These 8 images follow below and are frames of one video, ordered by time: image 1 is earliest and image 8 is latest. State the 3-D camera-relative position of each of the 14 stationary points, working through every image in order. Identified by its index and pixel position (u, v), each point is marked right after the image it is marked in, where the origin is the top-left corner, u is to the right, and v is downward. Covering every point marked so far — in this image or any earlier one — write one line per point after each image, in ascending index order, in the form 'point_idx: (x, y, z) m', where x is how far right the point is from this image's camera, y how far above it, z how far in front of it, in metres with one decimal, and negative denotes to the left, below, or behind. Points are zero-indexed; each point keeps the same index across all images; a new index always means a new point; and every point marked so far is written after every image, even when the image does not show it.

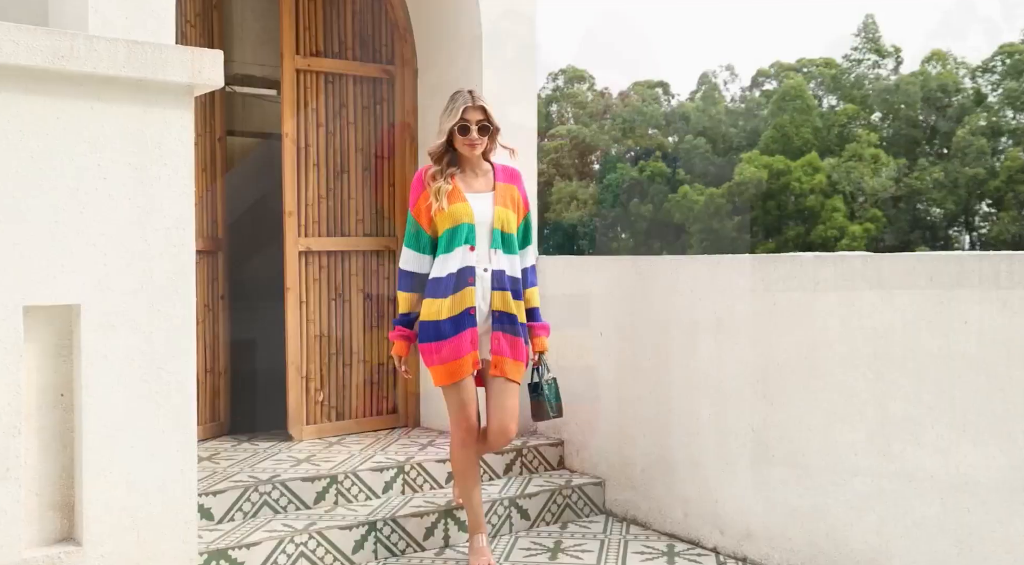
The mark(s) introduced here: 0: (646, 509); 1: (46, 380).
0: (+0.7, -1.1, +4.2) m
1: (-1.3, -0.3, +2.4) m
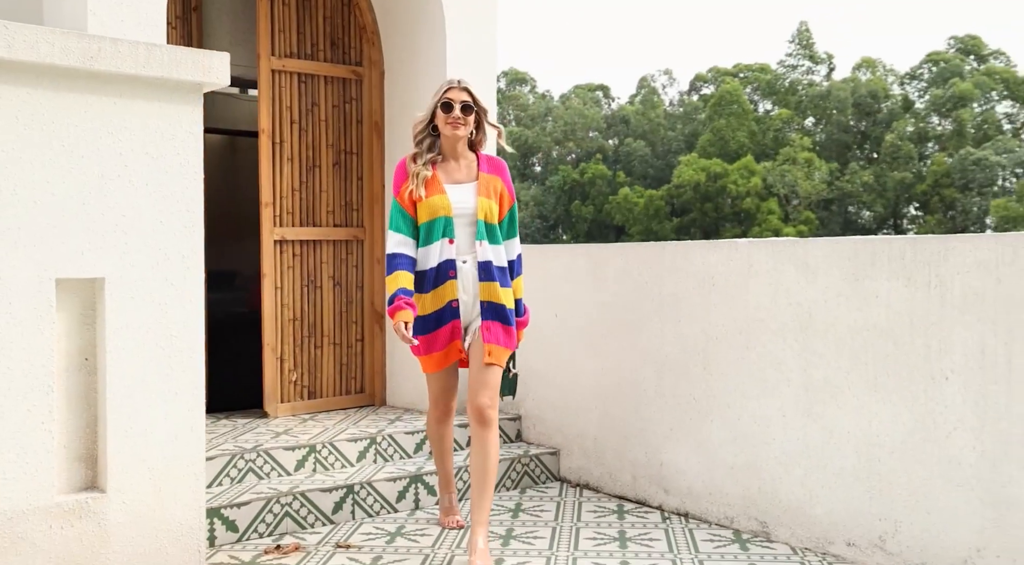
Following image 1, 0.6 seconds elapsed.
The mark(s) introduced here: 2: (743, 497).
0: (+0.5, -1.0, +4.6) m
1: (-1.4, -0.2, +2.7) m
2: (+1.1, -1.0, +3.9) m
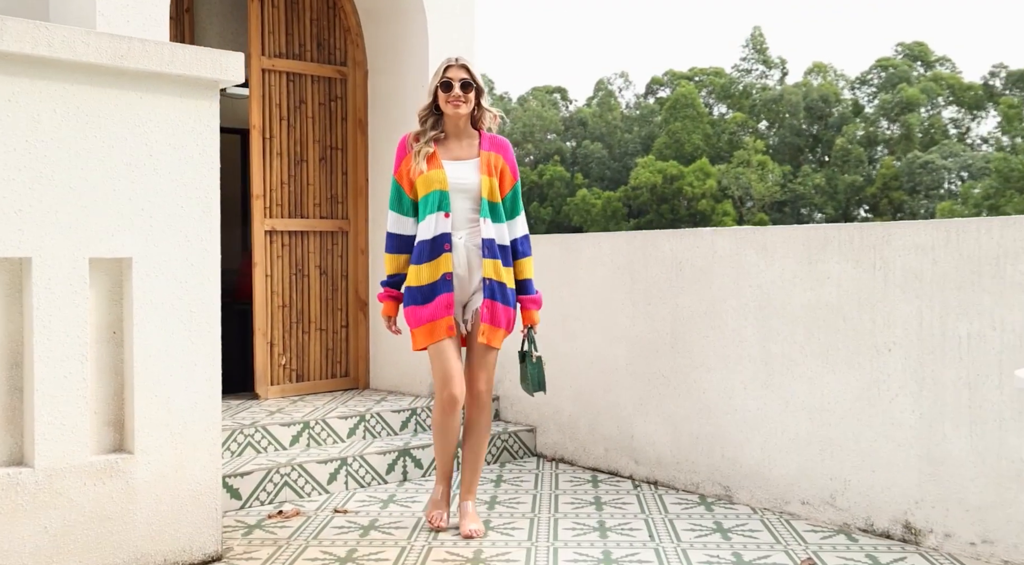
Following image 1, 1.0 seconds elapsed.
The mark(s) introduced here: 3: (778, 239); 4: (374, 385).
0: (+0.4, -1.0, +4.9) m
1: (-1.4, -0.1, +2.9) m
2: (+1.0, -0.9, +4.2) m
3: (+1.2, +0.2, +3.9) m
4: (-0.9, -0.6, +5.4) m
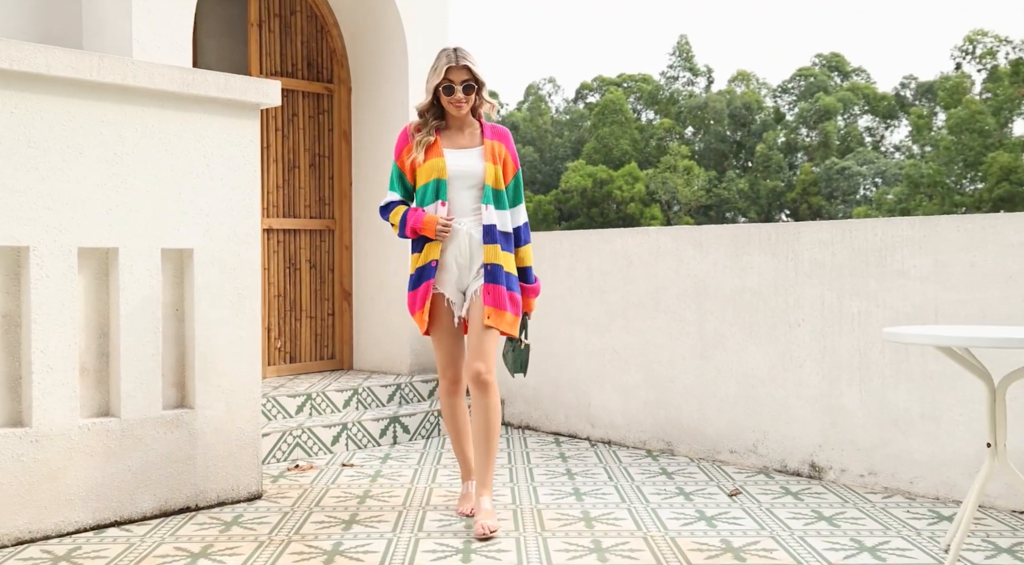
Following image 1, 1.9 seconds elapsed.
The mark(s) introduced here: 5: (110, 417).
0: (+0.2, -0.9, +5.7) m
1: (-1.4, -0.1, +3.6) m
2: (+0.8, -0.8, +5.0) m
3: (+1.1, +0.3, +4.7) m
4: (-1.1, -0.6, +6.1) m
5: (-1.6, -0.5, +3.3) m
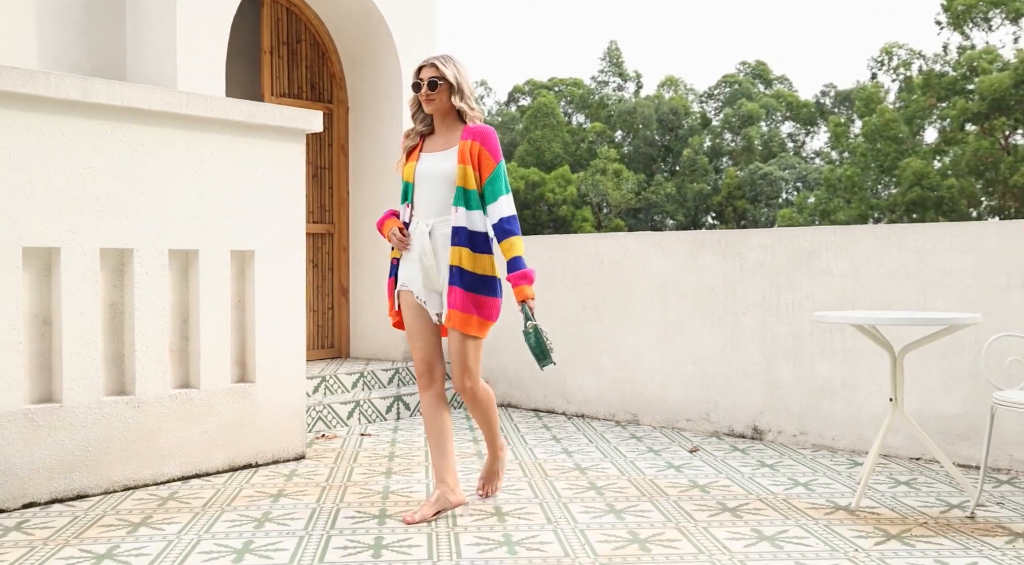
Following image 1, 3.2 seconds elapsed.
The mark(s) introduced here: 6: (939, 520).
0: (0.0, -0.9, +6.5) m
1: (-1.4, 0.0, +4.3) m
2: (+0.7, -0.8, +5.9) m
3: (+1.0, +0.3, +5.6) m
4: (-1.3, -0.6, +6.8) m
5: (-1.5, -0.5, +4.0) m
6: (+1.6, -0.9, +3.3) m
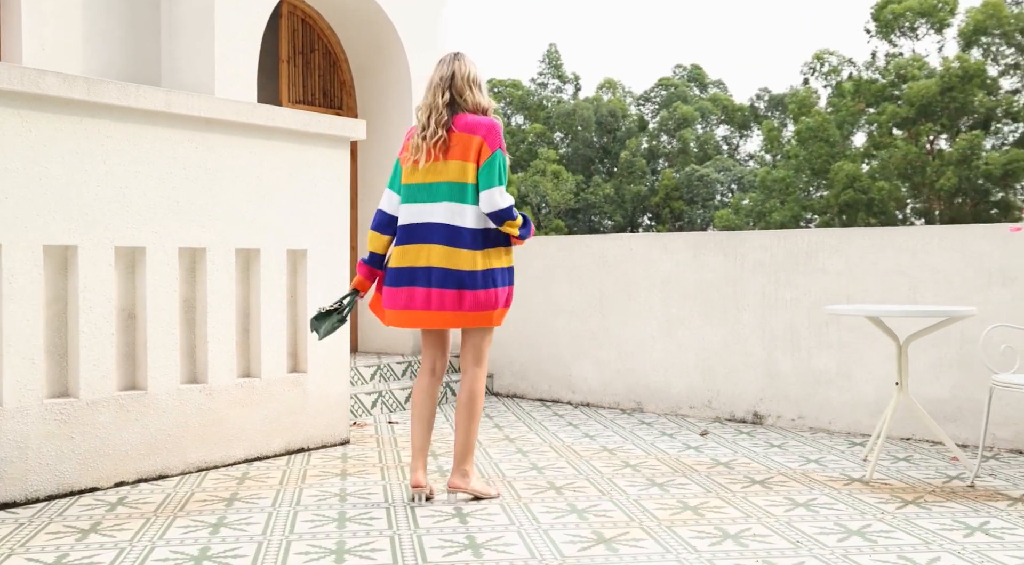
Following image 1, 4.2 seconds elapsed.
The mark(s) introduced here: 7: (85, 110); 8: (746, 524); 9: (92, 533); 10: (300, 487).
0: (+0.1, -0.8, +6.8) m
1: (-1.2, 0.0, +4.5) m
2: (+0.8, -0.8, +6.3) m
3: (+1.1, +0.3, +6.0) m
4: (-1.2, -0.5, +7.0) m
5: (-1.3, -0.5, +4.3) m
6: (+1.9, -0.9, +3.7) m
7: (-1.7, +0.7, +3.5) m
8: (+0.9, -0.9, +3.3) m
9: (-1.4, -0.9, +2.9) m
10: (-0.9, -0.9, +3.8) m
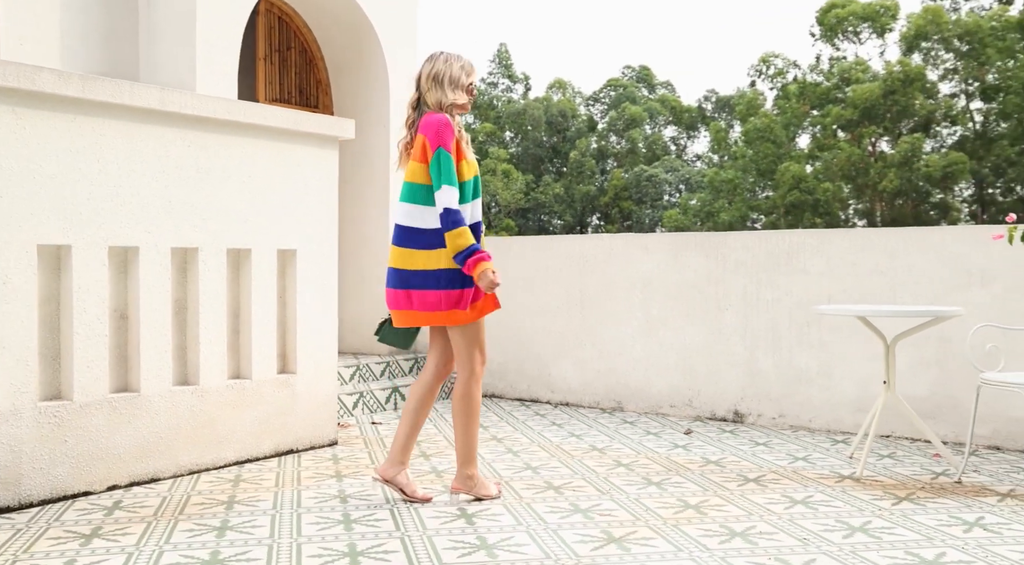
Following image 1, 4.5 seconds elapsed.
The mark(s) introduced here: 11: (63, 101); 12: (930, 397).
0: (-0.1, -0.8, +6.8) m
1: (-1.2, 0.0, +4.4) m
2: (+0.7, -0.8, +6.3) m
3: (+1.0, +0.3, +6.1) m
4: (-1.4, -0.5, +6.9) m
5: (-1.3, -0.5, +4.2) m
6: (+1.9, -0.9, +3.8) m
7: (-1.7, +0.7, +3.4) m
8: (+0.9, -0.9, +3.3) m
9: (-1.4, -0.9, +2.9) m
10: (-0.9, -0.9, +3.7) m
11: (-1.7, +0.7, +3.3) m
12: (+2.4, -0.7, +5.0) m
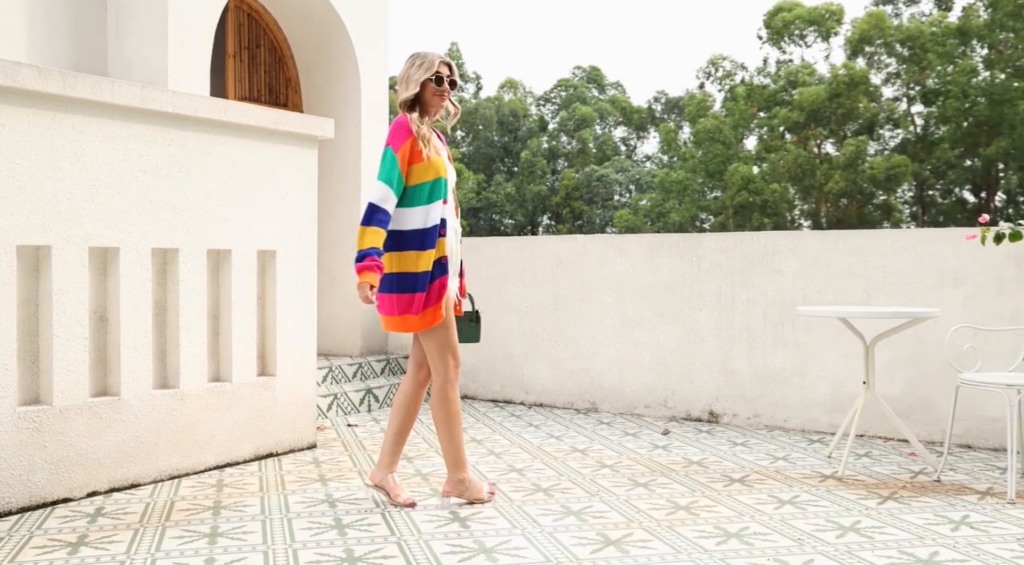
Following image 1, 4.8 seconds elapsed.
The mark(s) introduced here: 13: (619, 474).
0: (-0.3, -0.8, +6.8) m
1: (-1.3, 0.0, +4.3) m
2: (+0.5, -0.8, +6.3) m
3: (+0.8, +0.3, +6.1) m
4: (-1.6, -0.5, +6.8) m
5: (-1.4, -0.5, +4.1) m
6: (+1.8, -0.9, +3.9) m
7: (-1.7, +0.7, +3.2) m
8: (+0.9, -0.9, +3.4) m
9: (-1.4, -0.9, +2.8) m
10: (-1.0, -0.9, +3.6) m
11: (-1.8, +0.7, +3.2) m
12: (+2.3, -0.7, +5.1) m
13: (+0.5, -0.9, +4.2) m
